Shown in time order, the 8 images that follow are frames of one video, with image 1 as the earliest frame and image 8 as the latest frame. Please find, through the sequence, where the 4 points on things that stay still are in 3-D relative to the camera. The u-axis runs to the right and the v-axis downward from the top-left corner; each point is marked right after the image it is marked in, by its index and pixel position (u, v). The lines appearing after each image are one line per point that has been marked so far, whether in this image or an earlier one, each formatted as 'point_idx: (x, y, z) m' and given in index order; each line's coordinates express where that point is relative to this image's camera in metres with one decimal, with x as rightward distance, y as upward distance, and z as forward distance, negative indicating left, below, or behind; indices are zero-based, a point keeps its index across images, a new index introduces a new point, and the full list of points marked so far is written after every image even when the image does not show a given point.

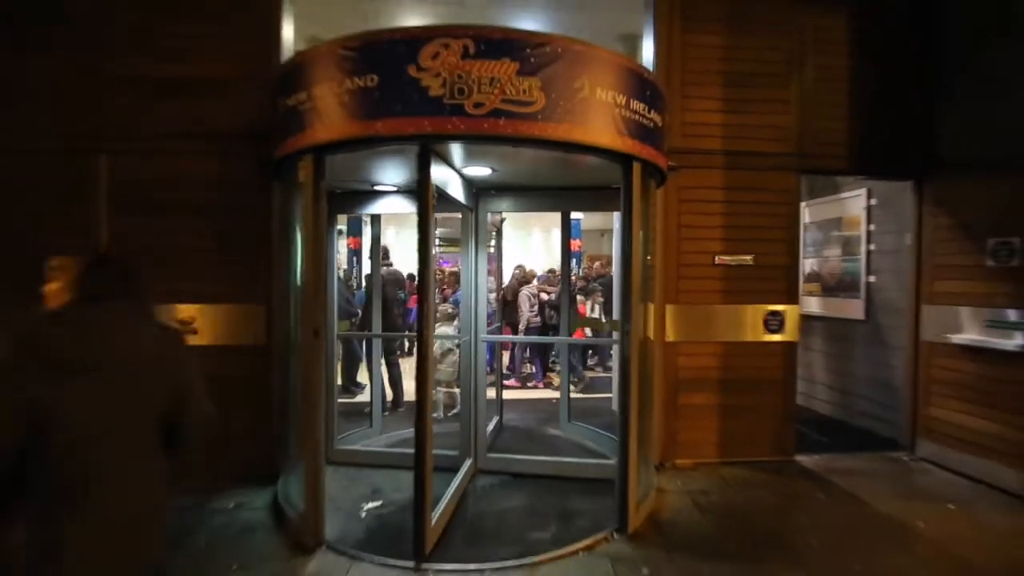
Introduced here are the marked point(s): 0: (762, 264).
0: (+3.1, +0.3, +4.6) m
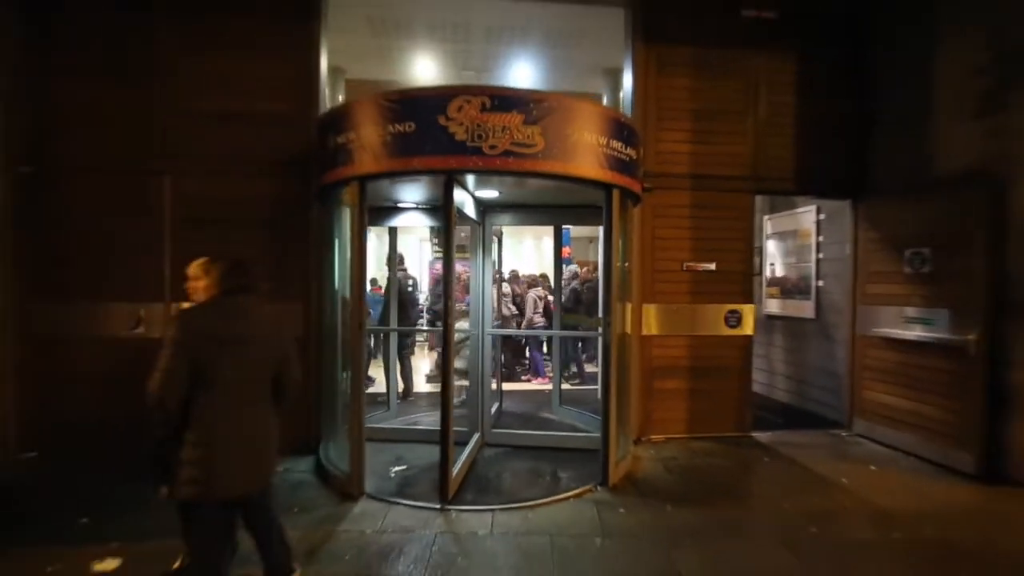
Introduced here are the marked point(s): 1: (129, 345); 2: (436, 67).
0: (+3.1, +0.3, +5.5) m
1: (-4.9, -0.7, +4.9) m
2: (-1.5, +4.1, +6.9) m
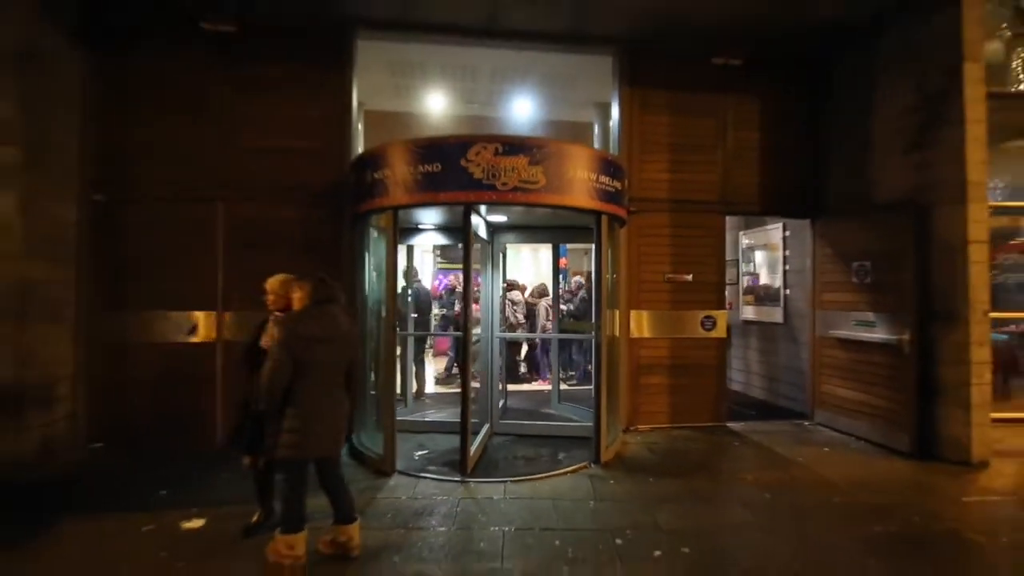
0: (+3.1, +0.1, +6.4) m
1: (-4.8, -0.9, +5.6) m
2: (-1.4, +3.9, +7.8) m
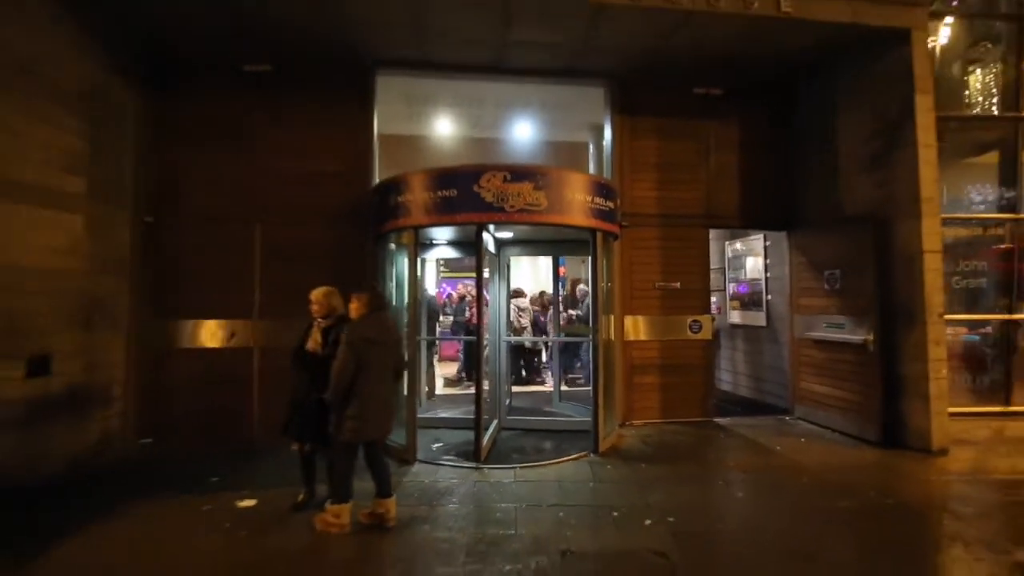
0: (+3.2, 0.0, +7.0) m
1: (-4.7, -1.1, +6.2) m
2: (-1.4, +3.7, +8.5) m
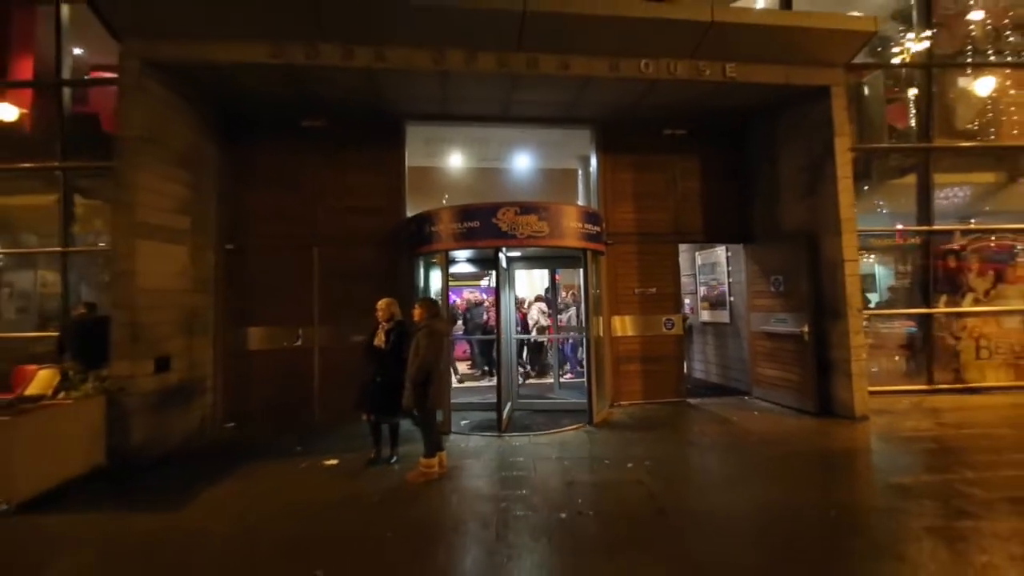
0: (+3.4, -0.1, +8.6) m
1: (-4.5, -1.3, +7.7) m
2: (-1.3, +3.4, +10.0) m
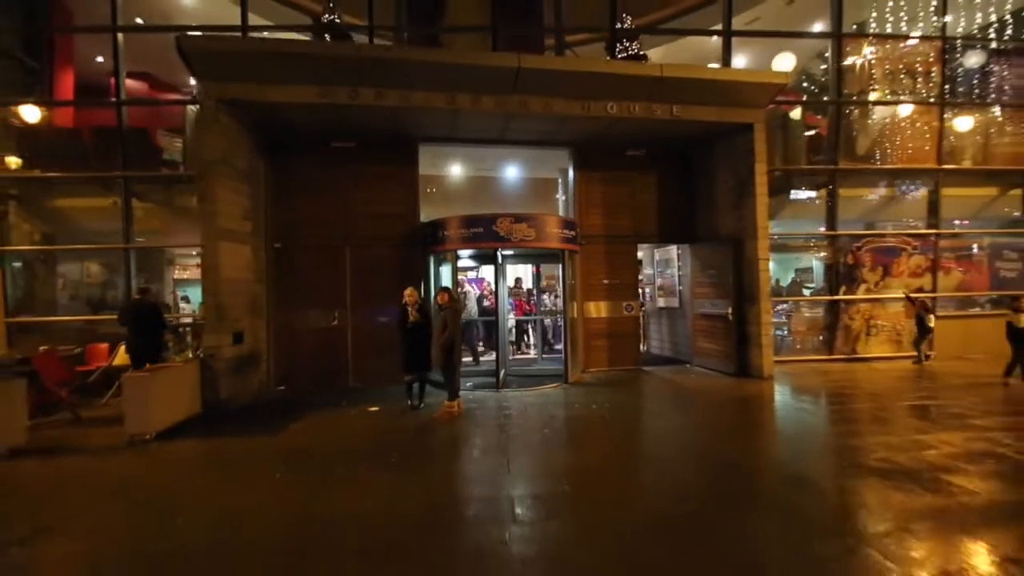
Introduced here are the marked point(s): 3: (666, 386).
0: (+3.2, +0.1, +10.8) m
1: (-4.7, -1.1, +9.6) m
2: (-1.5, +3.7, +11.9) m
3: (+3.9, -2.5, +9.5) m
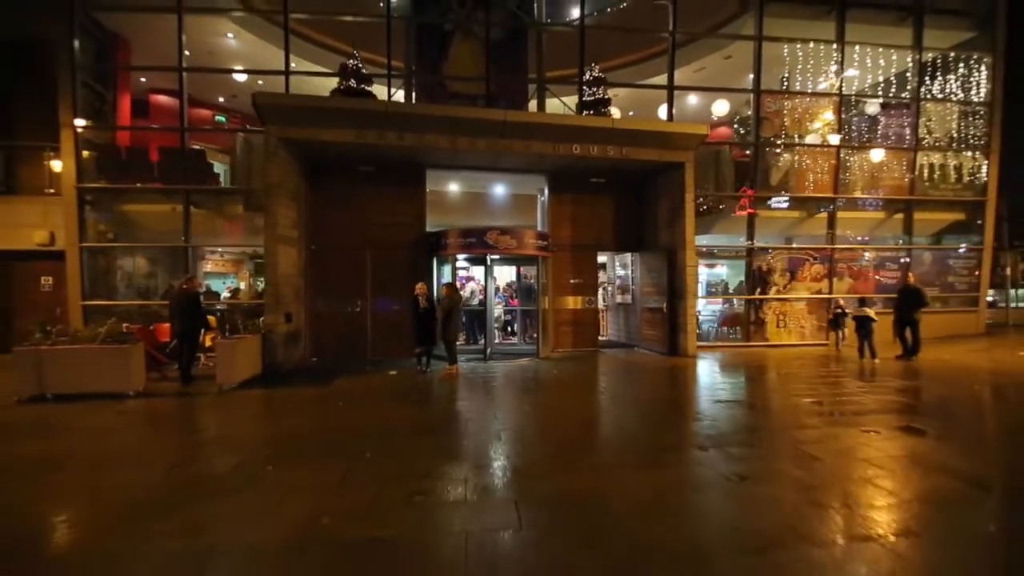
0: (+2.7, +0.2, +13.7) m
1: (-5.2, -0.9, +12.2) m
2: (-2.0, +3.9, +14.6) m
3: (+3.4, -2.4, +12.5) m
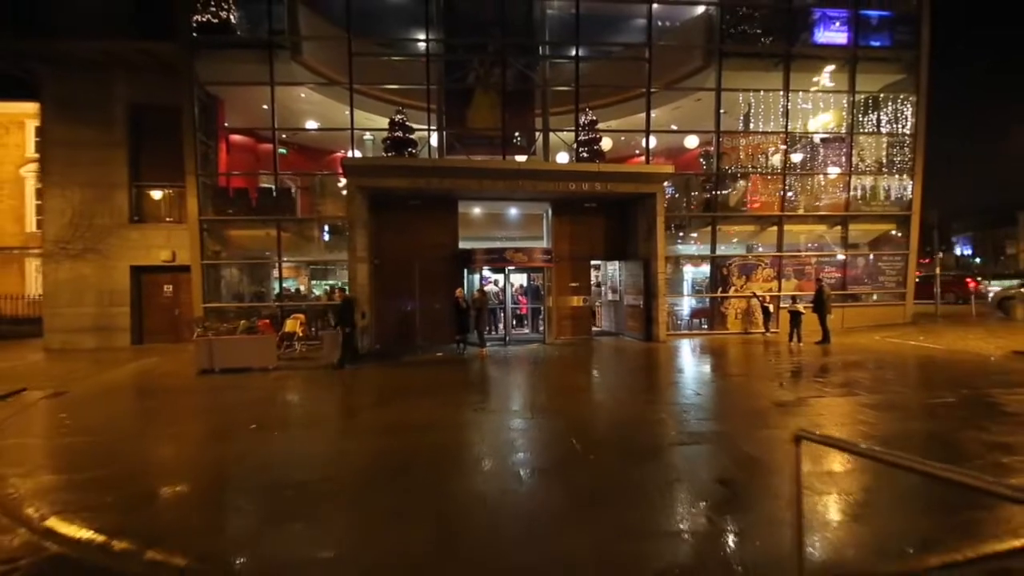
0: (+3.2, +0.1, +17.6) m
1: (-4.6, -1.1, +16.3) m
2: (-1.5, +3.8, +18.6) m
3: (+4.0, -2.5, +16.4) m
